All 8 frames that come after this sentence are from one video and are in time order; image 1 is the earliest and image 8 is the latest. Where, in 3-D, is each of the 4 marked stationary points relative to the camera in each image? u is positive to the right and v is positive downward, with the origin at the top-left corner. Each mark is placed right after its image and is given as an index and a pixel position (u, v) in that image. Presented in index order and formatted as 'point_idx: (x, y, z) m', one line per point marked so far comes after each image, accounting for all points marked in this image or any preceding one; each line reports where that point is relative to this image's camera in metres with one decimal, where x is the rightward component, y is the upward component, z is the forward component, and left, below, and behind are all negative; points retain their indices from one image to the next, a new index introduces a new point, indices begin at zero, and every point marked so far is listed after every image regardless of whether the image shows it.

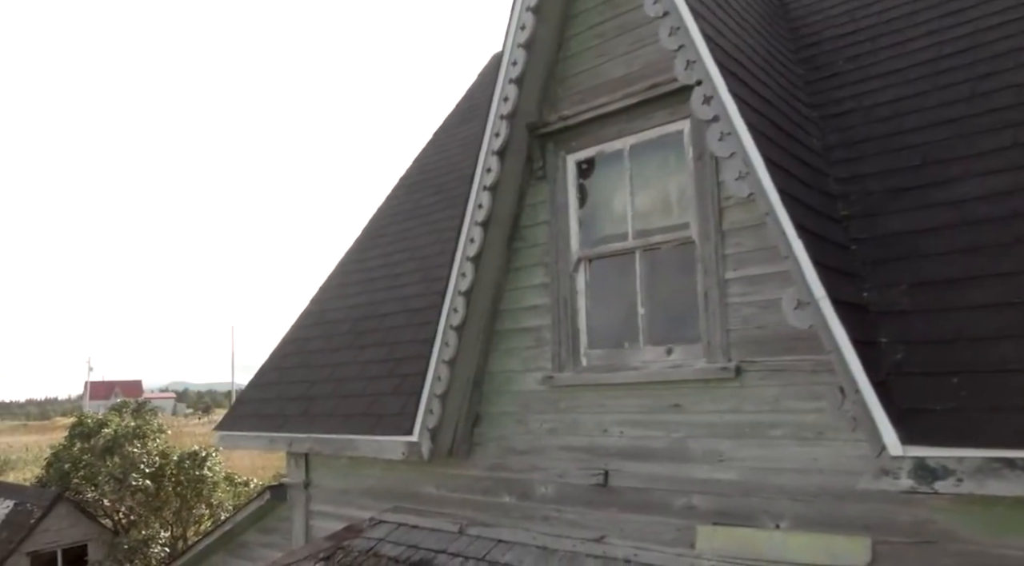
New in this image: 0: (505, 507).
0: (-0.1, -1.5, +5.9) m
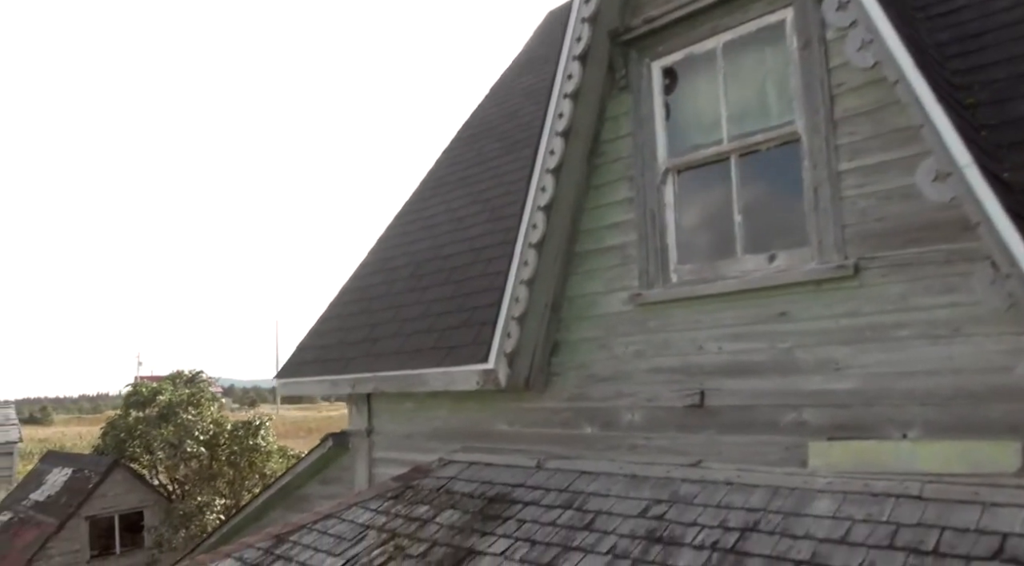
0: (+0.4, -0.9, +5.5) m
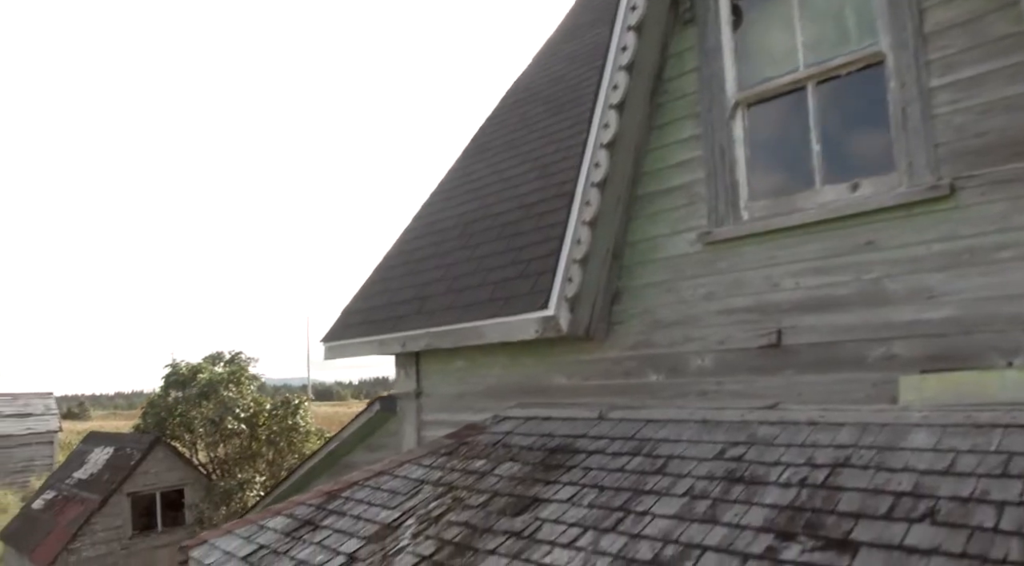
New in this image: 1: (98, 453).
0: (+0.8, -0.6, +5.2) m
1: (-6.3, -2.6, +13.8) m
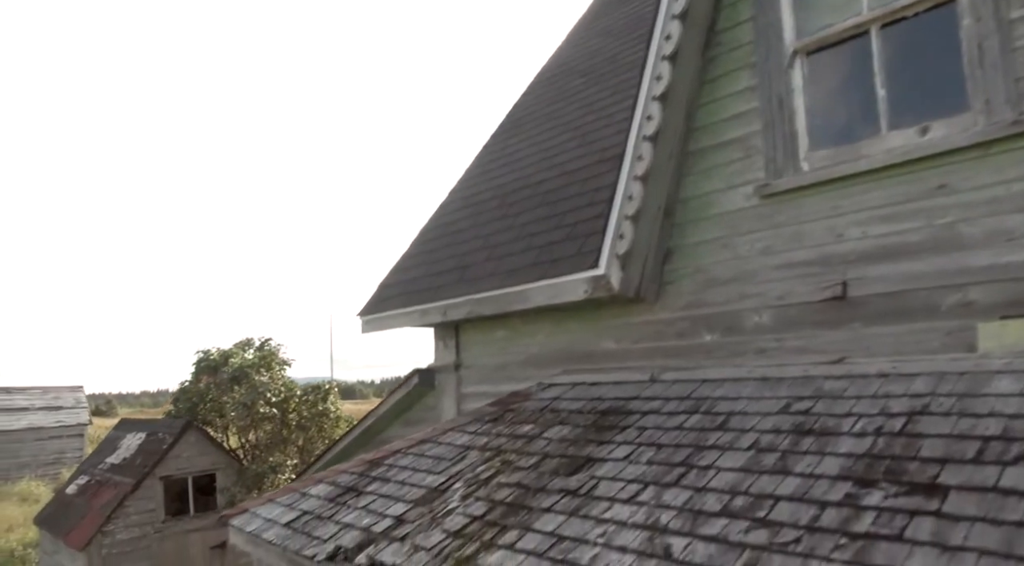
0: (+1.1, -0.4, +5.1) m
1: (-5.9, -2.4, +13.8) m
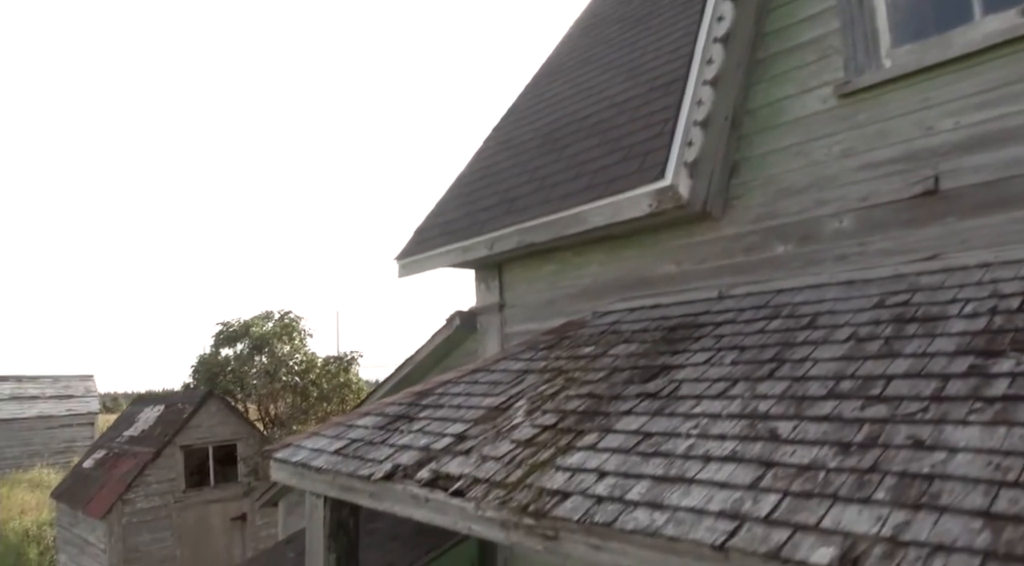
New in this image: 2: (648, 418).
0: (+1.4, +0.1, +4.8) m
1: (-5.5, -2.0, +13.5) m
2: (+0.6, -0.6, +3.8) m
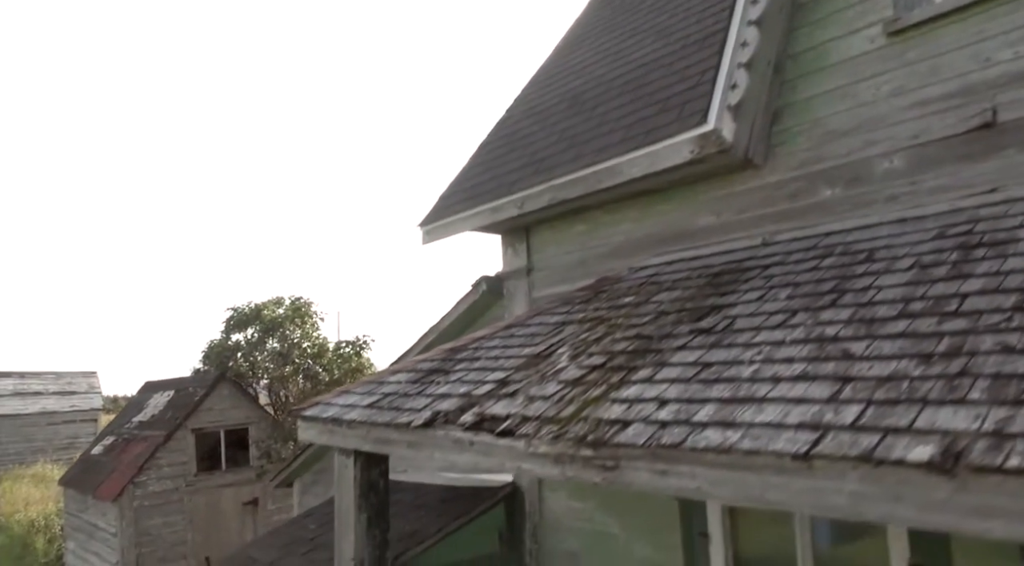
0: (+1.6, +0.4, +4.7) m
1: (-5.3, -1.7, +13.4) m
2: (+0.8, -0.3, +3.7) m
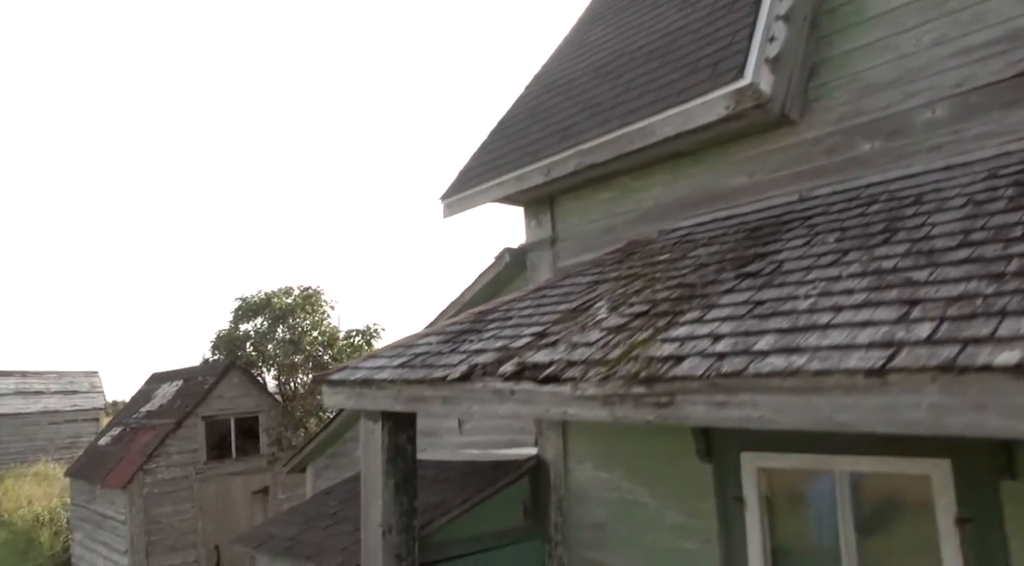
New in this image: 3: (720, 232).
0: (+1.8, +0.6, +4.7) m
1: (-5.1, -1.6, +13.3) m
2: (+1.0, 0.0, +3.6) m
3: (+1.1, +0.3, +4.9) m
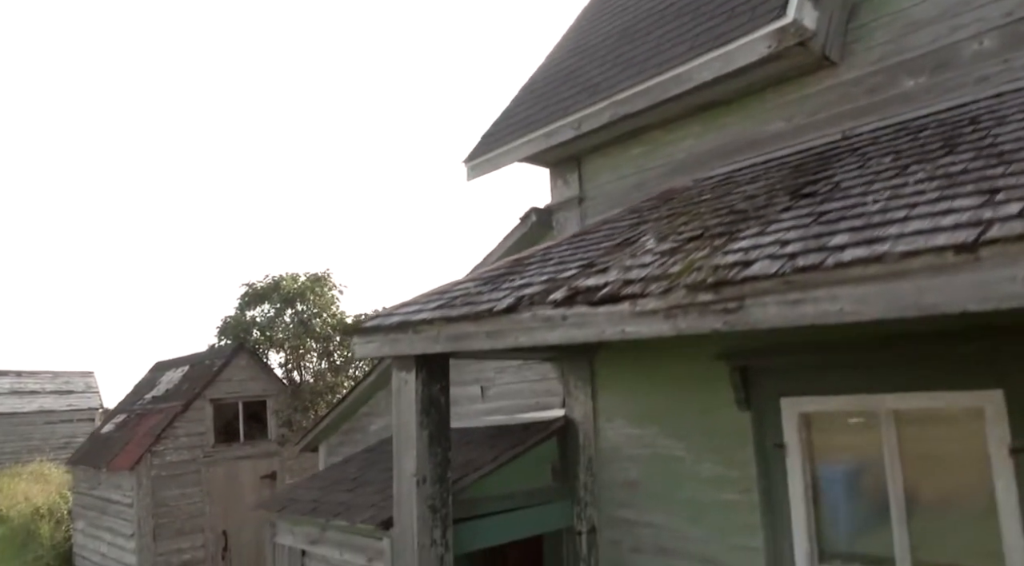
0: (+2.1, +1.0, +4.7) m
1: (-5.0, -1.4, +13.2) m
2: (+1.2, +0.3, +3.6) m
3: (+1.4, +0.6, +4.9) m
